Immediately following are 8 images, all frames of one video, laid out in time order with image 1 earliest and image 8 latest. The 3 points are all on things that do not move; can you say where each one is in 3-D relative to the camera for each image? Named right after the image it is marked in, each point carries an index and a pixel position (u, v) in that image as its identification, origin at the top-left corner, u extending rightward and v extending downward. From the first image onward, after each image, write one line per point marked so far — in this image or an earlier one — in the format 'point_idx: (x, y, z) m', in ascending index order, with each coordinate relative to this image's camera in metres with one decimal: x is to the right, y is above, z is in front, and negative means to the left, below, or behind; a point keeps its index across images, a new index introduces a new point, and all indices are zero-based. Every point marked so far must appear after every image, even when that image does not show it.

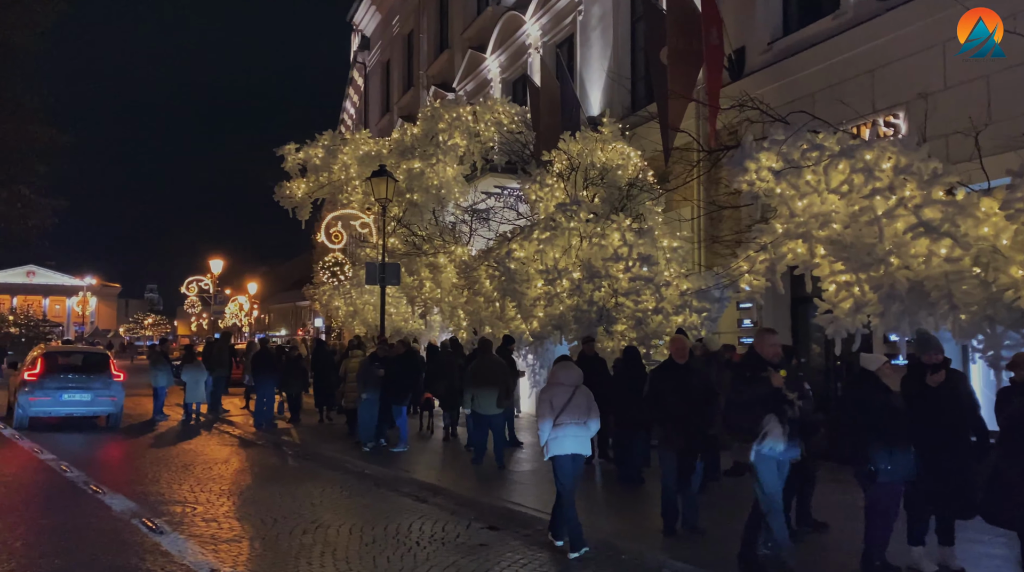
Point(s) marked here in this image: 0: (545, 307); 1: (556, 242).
0: (+0.5, -0.3, +12.3) m
1: (+0.6, +0.6, +12.2) m
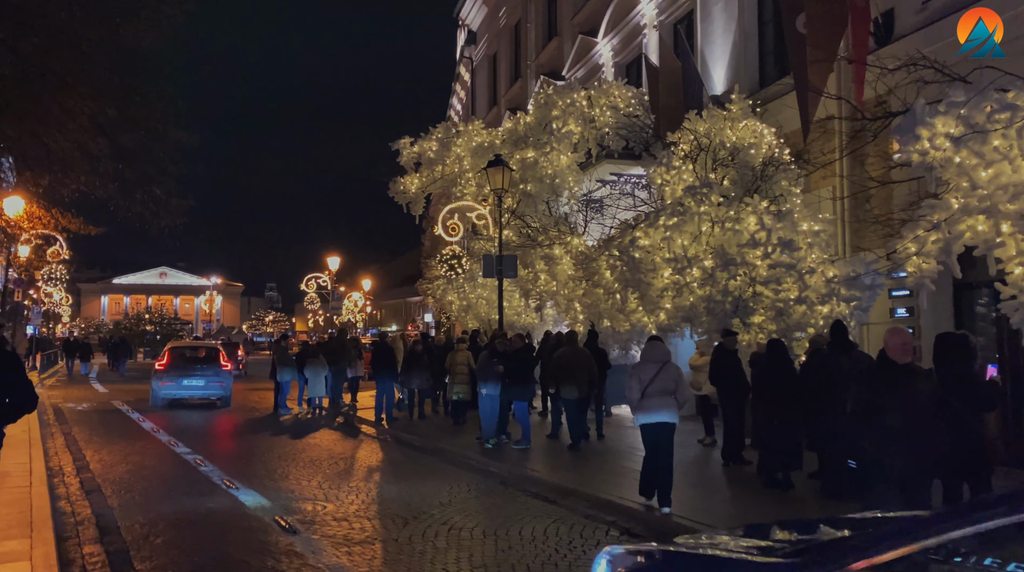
0: (+2.2, -0.2, +11.5) m
1: (+2.3, +0.8, +11.4) m
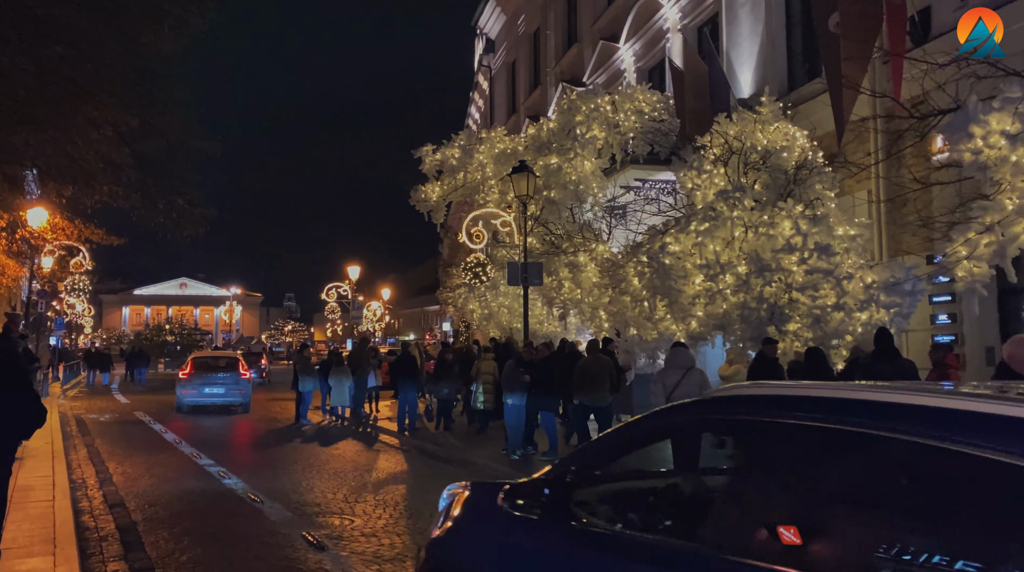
0: (+2.5, -0.3, +11.2) m
1: (+2.6, +0.7, +11.1) m
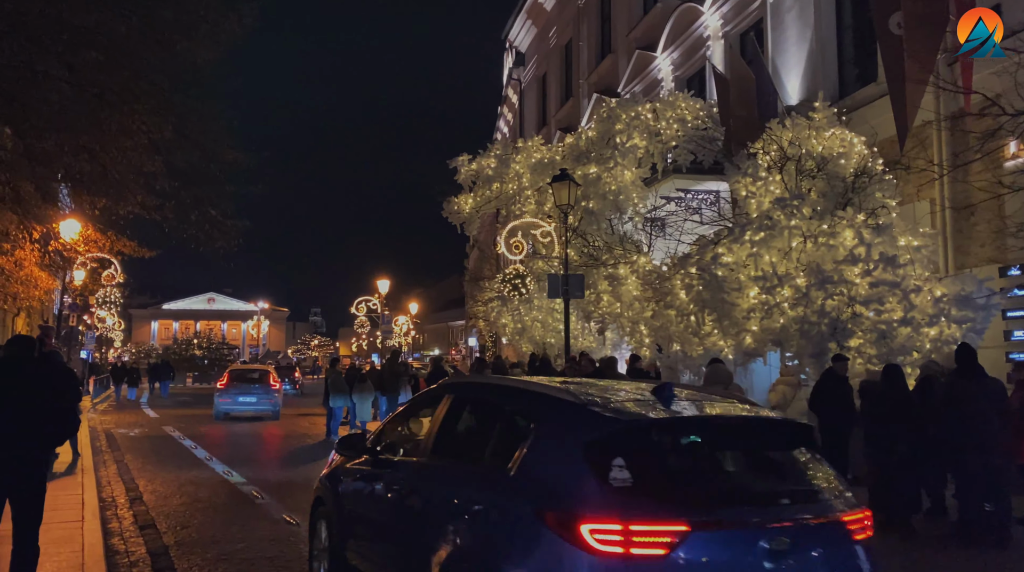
0: (+3.1, -0.4, +10.6) m
1: (+3.2, +0.5, +10.6) m
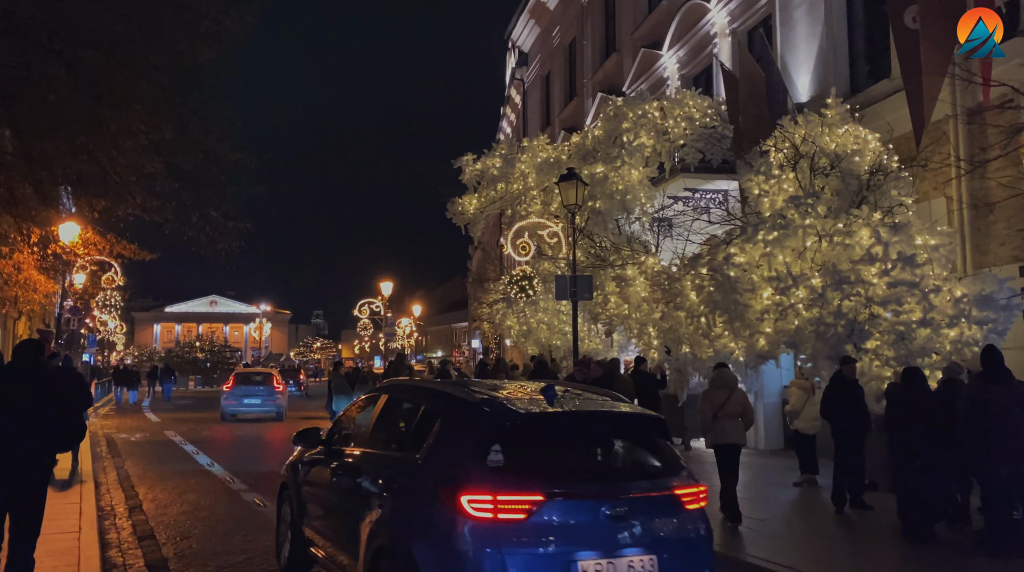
0: (+3.2, -0.4, +10.4) m
1: (+3.3, +0.5, +10.3) m
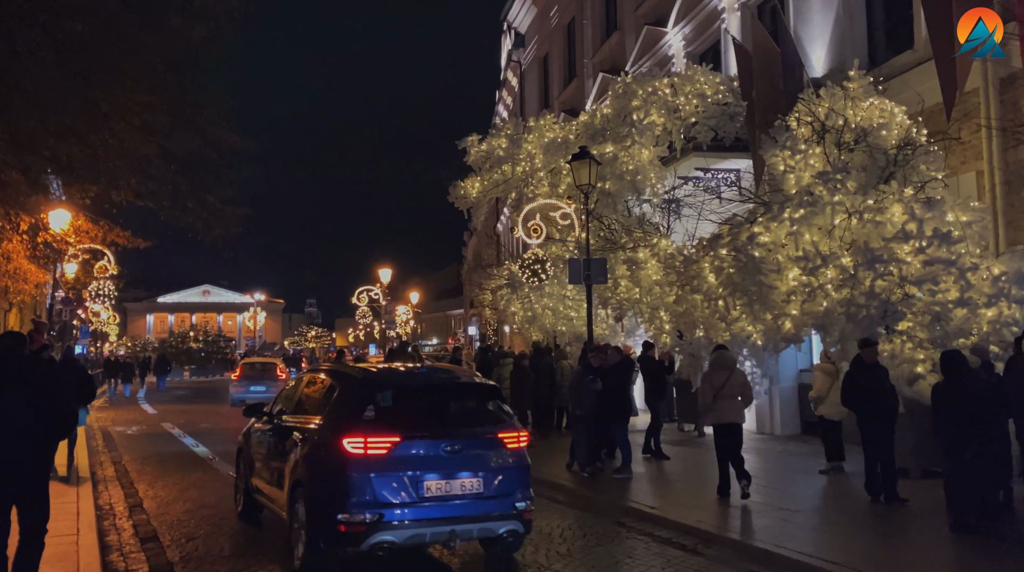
0: (+3.4, -0.2, +9.9) m
1: (+3.5, +0.7, +9.8) m
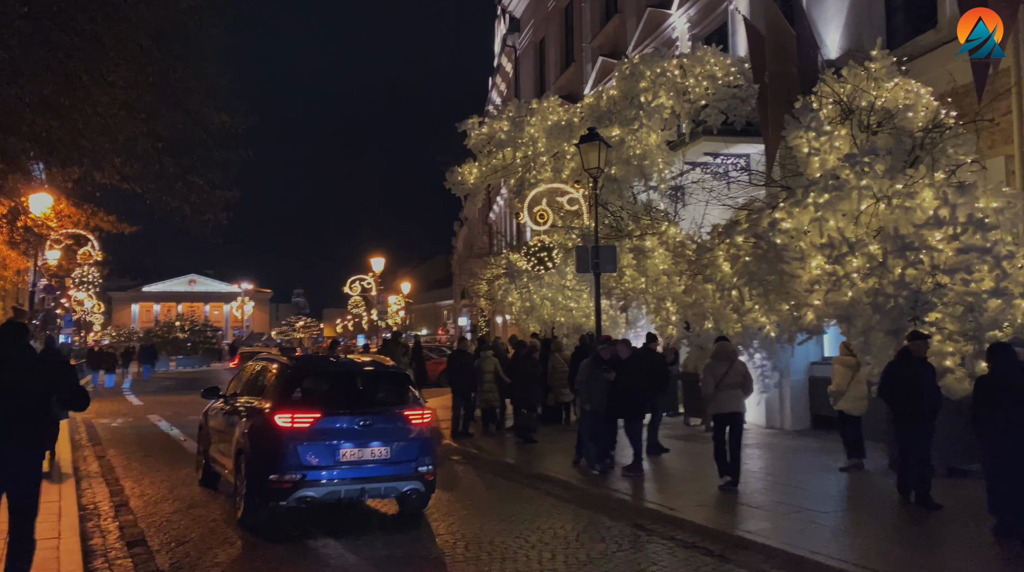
0: (+3.5, -0.1, +9.4) m
1: (+3.6, +0.9, +9.3) m
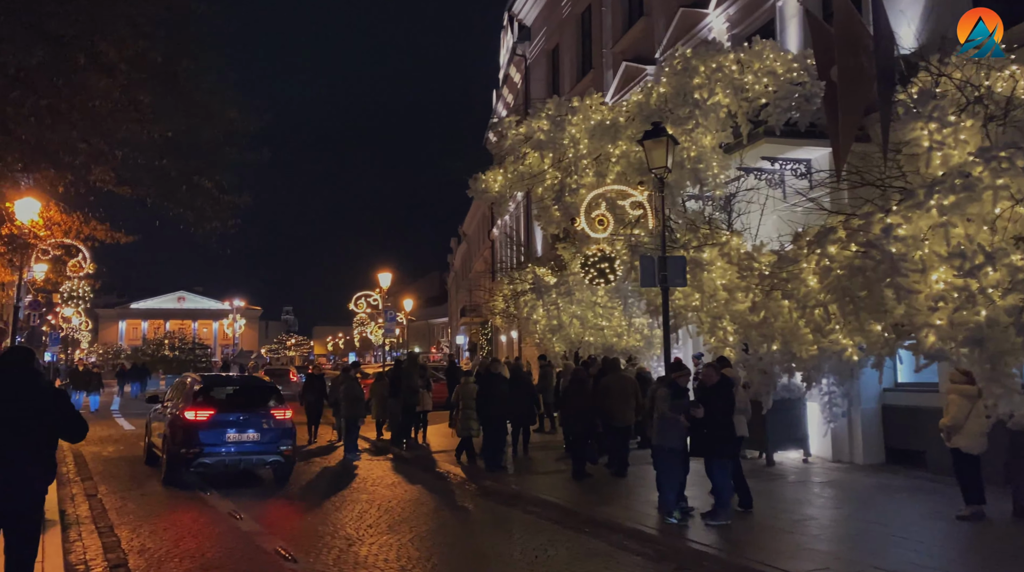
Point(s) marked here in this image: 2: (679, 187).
0: (+4.1, -0.2, +8.0) m
1: (+4.2, +0.7, +7.9) m
2: (+2.6, +1.5, +13.2) m
